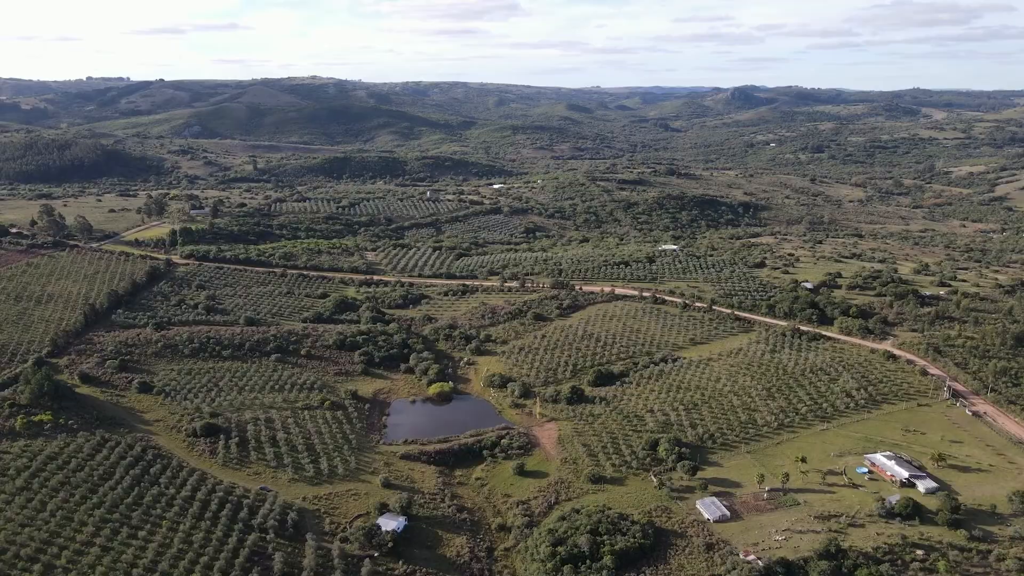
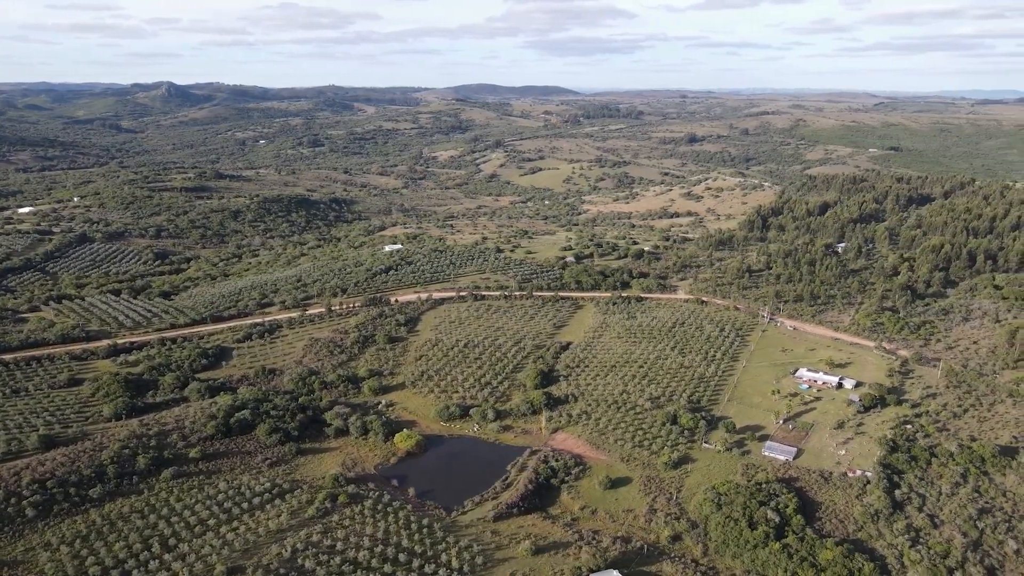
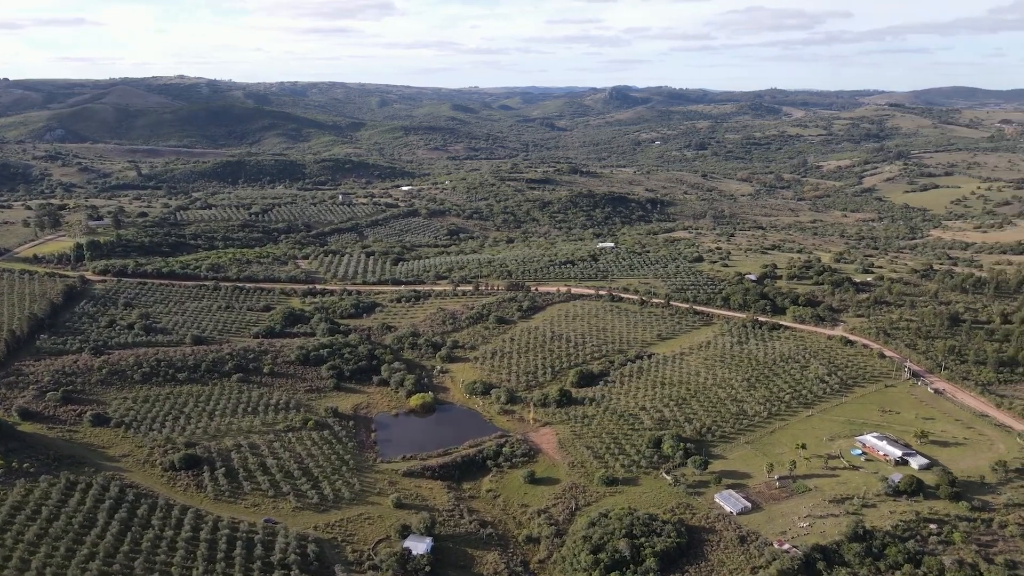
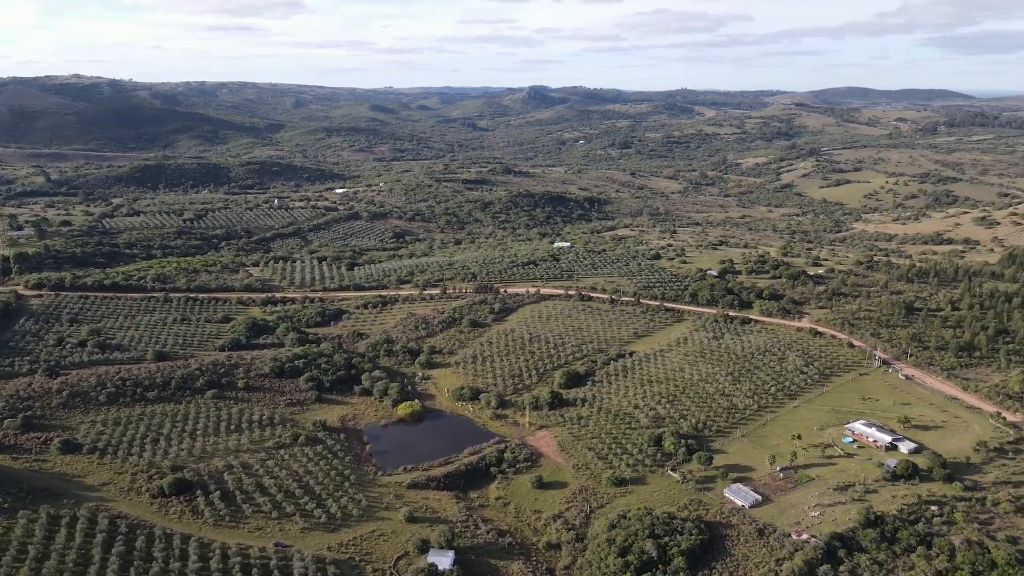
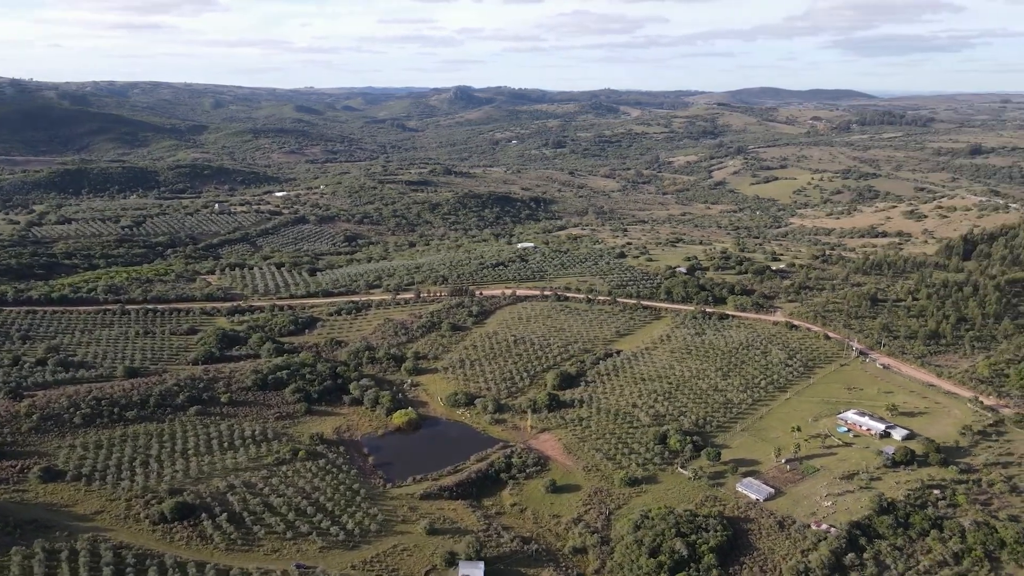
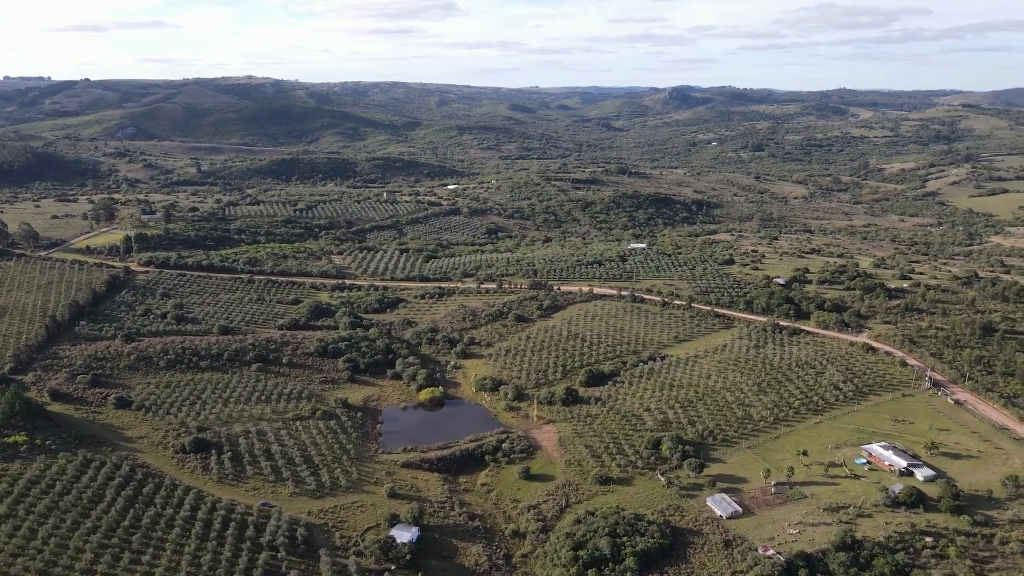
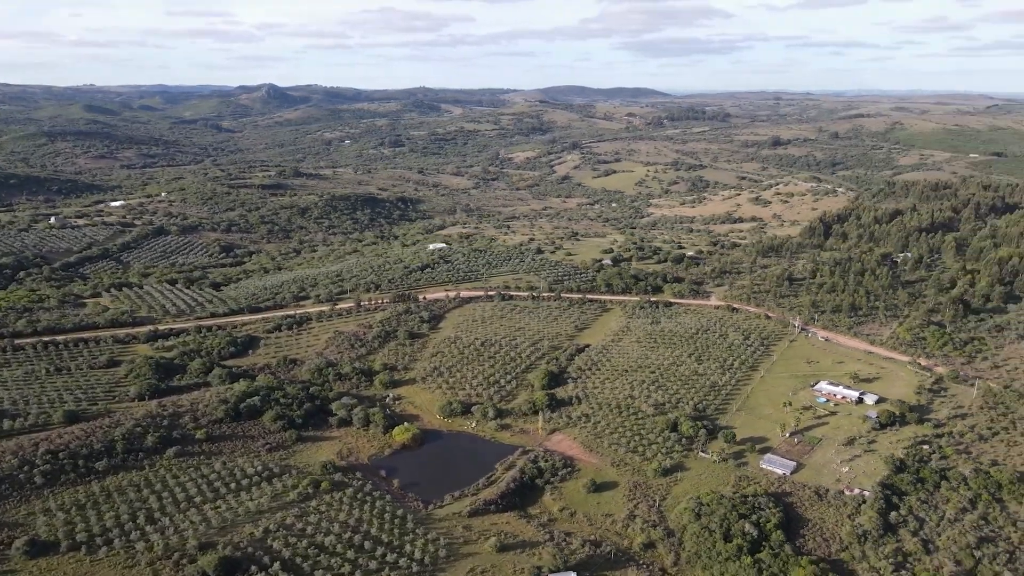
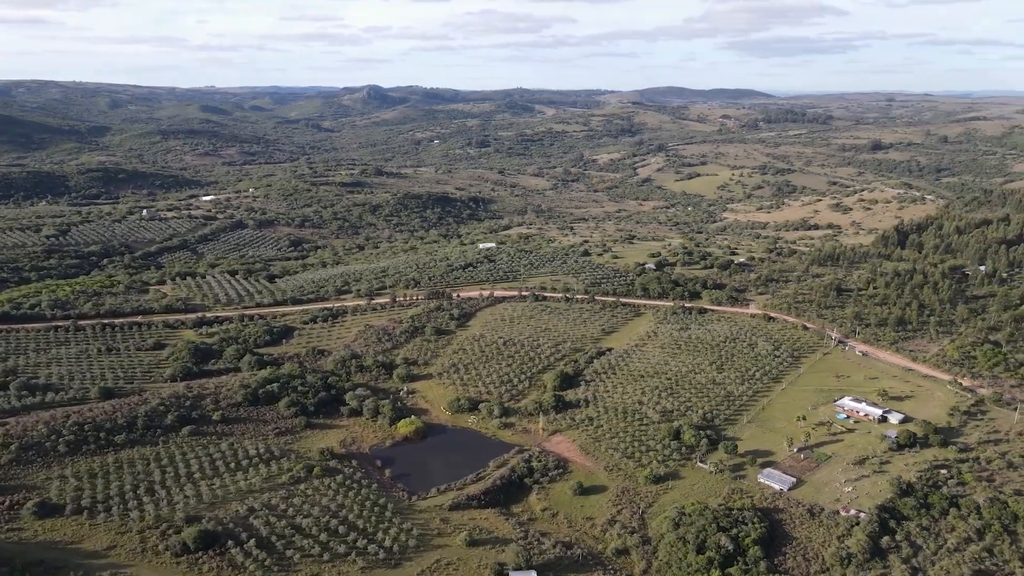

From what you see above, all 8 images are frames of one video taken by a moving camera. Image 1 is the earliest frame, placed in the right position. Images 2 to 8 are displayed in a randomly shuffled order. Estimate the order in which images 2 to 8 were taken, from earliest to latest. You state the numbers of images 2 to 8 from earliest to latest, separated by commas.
6, 3, 4, 5, 8, 7, 2
